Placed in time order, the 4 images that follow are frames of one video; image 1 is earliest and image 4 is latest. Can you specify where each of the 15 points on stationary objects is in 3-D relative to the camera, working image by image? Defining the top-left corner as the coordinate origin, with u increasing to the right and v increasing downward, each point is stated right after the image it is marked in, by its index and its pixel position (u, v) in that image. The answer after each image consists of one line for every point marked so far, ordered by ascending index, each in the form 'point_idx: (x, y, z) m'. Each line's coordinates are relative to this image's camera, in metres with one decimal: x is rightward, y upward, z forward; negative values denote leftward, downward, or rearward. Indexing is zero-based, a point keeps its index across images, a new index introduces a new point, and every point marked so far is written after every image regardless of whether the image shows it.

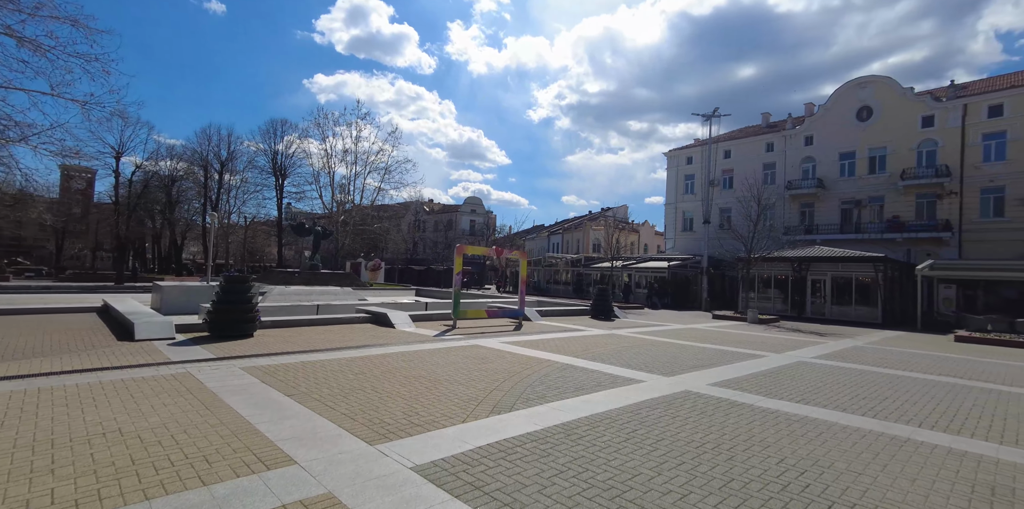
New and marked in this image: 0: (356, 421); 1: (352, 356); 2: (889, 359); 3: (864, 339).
0: (-1.6, -1.8, +4.8) m
1: (-3.1, -2.0, +8.8) m
2: (+10.1, -2.8, +12.4) m
3: (+13.3, -3.2, +17.4) m
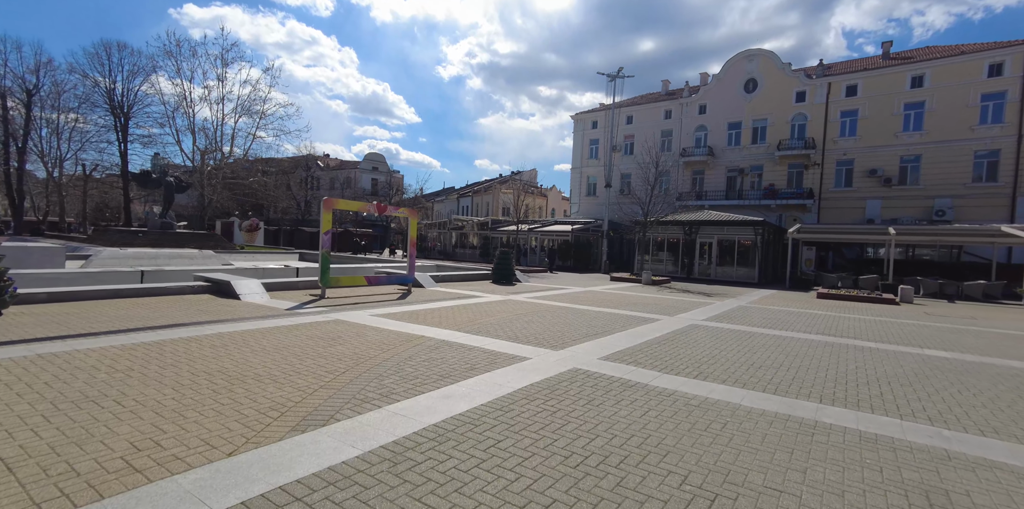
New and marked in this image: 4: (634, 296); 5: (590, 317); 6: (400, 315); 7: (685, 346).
0: (-3.0, -1.3, +2.8) m
1: (-5.2, -1.2, +6.4) m
2: (+7.0, -1.8, +12.6) m
3: (+9.1, -1.7, +18.1) m
4: (+4.6, -1.6, +17.5) m
5: (+2.0, -1.6, +11.7) m
6: (-2.5, -1.3, +10.2) m
7: (+3.2, -1.7, +8.5) m
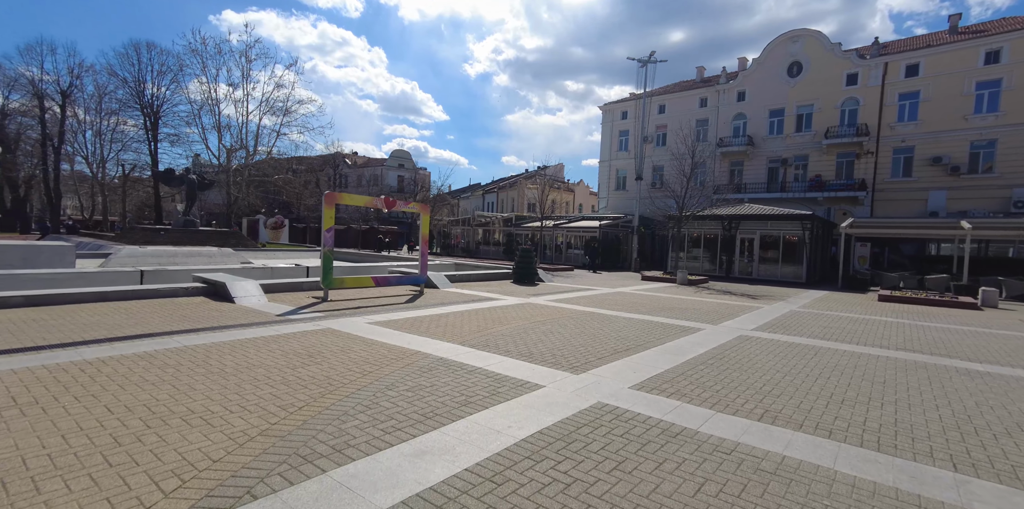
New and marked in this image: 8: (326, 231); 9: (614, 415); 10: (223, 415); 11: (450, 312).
0: (-3.1, -1.4, +1.6) m
1: (-5.1, -1.3, +5.4) m
2: (+7.5, -1.7, +10.8) m
3: (+9.9, -1.7, +16.2) m
4: (+5.4, -1.5, +15.9) m
5: (+2.4, -1.6, +10.2) m
6: (-2.2, -1.3, +9.0) m
7: (+3.4, -1.7, +7.0) m
8: (-4.7, +0.6, +11.7) m
9: (+1.0, -1.6, +4.5) m
10: (-2.6, -1.4, +4.1) m
11: (-1.4, -1.3, +10.7) m
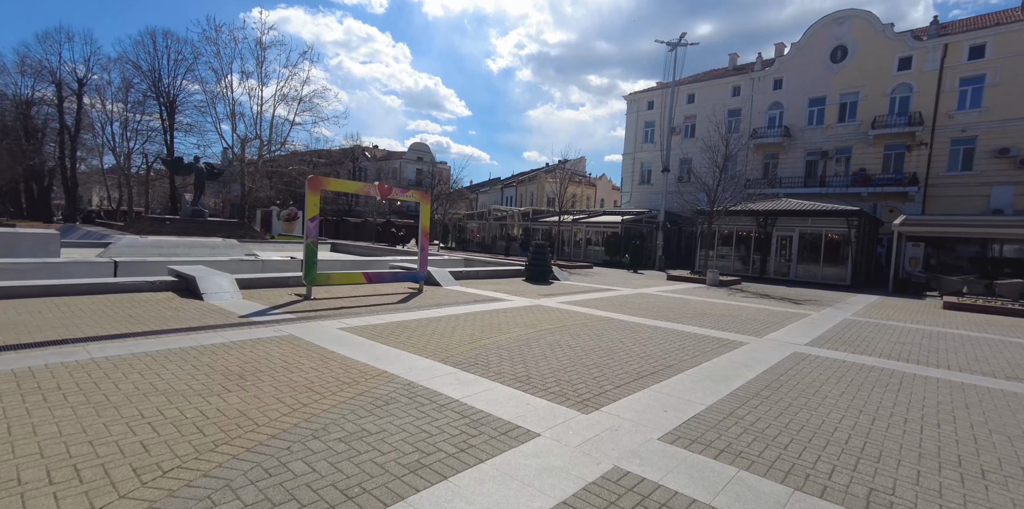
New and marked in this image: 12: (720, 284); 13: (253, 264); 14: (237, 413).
0: (-3.5, -1.3, +0.2) m
1: (-5.3, -1.1, +4.1) m
2: (+7.6, -1.7, +8.9) m
3: (+10.3, -1.6, +14.2) m
4: (+5.7, -1.4, +14.1) m
5: (+2.5, -1.5, +8.6) m
6: (-2.1, -1.2, +7.6) m
7: (+3.3, -1.7, +5.3) m
8: (-4.5, +0.8, +10.3) m
9: (+0.8, -1.5, +3.0) m
10: (-2.8, -1.3, +2.7) m
11: (-1.3, -1.2, +9.2) m
12: (+8.8, -1.3, +19.4) m
13: (-8.1, -0.3, +14.4) m
14: (-2.3, -1.3, +4.0) m
